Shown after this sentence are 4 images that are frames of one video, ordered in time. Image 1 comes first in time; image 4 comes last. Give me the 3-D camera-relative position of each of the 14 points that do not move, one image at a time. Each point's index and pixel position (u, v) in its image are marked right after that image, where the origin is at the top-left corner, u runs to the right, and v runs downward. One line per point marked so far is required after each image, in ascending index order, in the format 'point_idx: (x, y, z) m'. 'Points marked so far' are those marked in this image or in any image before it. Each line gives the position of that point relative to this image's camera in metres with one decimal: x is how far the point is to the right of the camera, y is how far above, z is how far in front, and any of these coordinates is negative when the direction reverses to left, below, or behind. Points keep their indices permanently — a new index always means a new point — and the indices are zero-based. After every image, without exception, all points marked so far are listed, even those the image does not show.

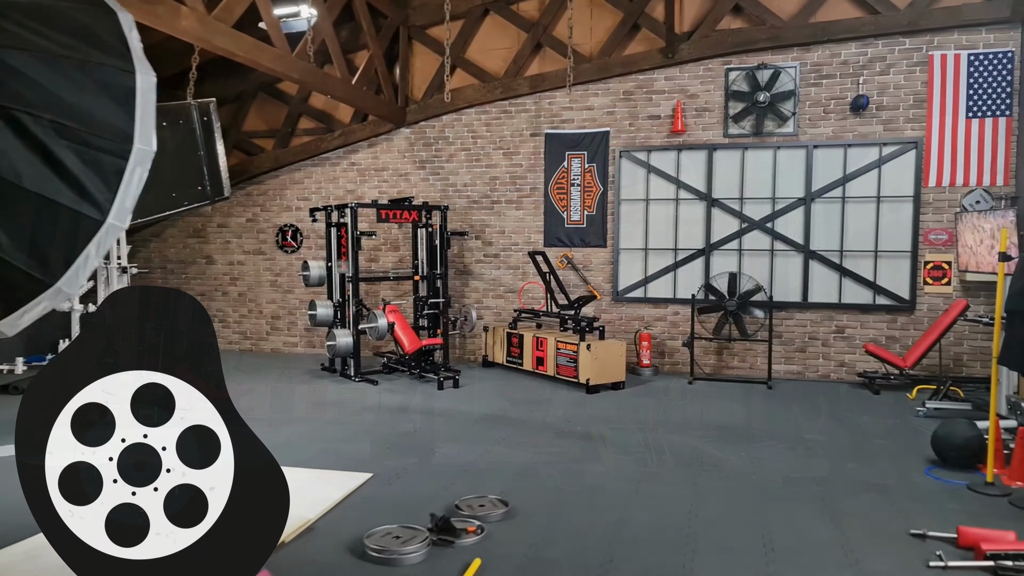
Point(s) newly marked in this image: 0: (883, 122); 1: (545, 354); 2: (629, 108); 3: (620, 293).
0: (+3.8, +1.7, +6.8) m
1: (+0.3, -0.7, +6.8) m
2: (+1.3, +2.0, +7.4) m
3: (+1.2, -0.1, +7.5) m
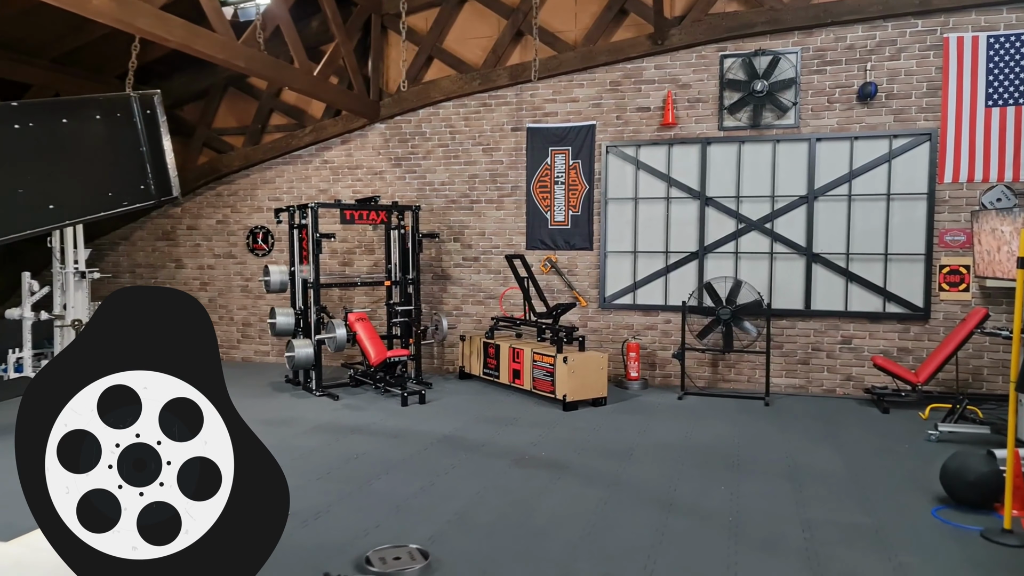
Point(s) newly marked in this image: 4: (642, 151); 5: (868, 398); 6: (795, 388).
0: (+3.5, +1.6, +6.2) m
1: (+0.1, -0.7, +6.3) m
2: (+1.1, +1.9, +6.9) m
3: (+1.0, -0.1, +7.0) m
4: (+1.3, +1.4, +6.8) m
5: (+3.4, -1.0, +6.3) m
6: (+2.8, -1.0, +6.6) m
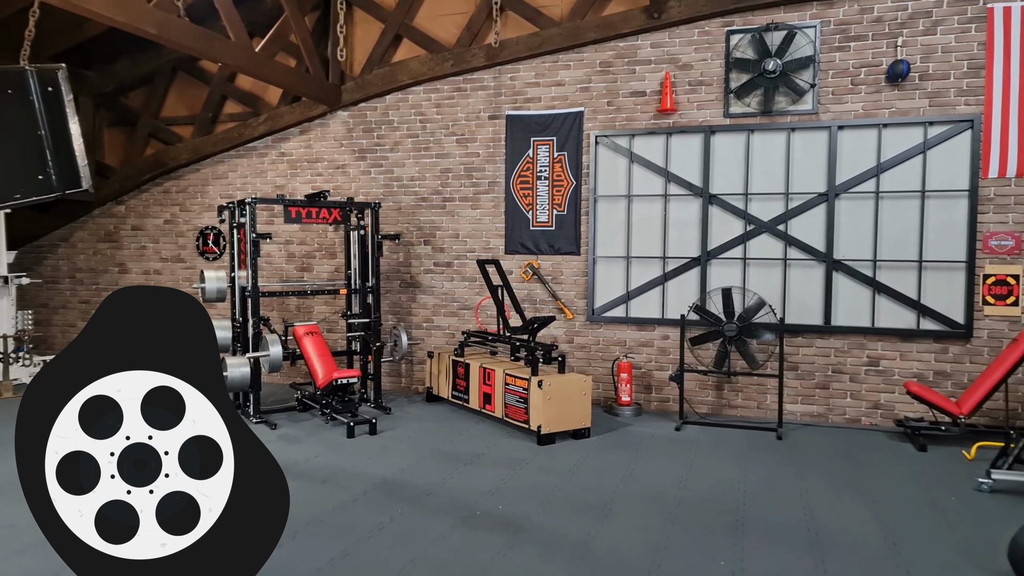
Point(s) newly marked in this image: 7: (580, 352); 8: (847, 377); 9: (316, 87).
0: (+3.3, +1.5, +5.3) m
1: (-0.2, -0.8, +5.4) m
2: (+0.8, +1.8, +6.0) m
3: (+0.8, -0.2, +6.1) m
4: (+1.1, +1.3, +6.0) m
5: (+3.1, -1.1, +5.4) m
6: (+2.5, -1.1, +5.6) m
7: (+0.6, -0.6, +6.2) m
8: (+2.8, -0.7, +5.6) m
9: (-1.8, +1.9, +6.2) m
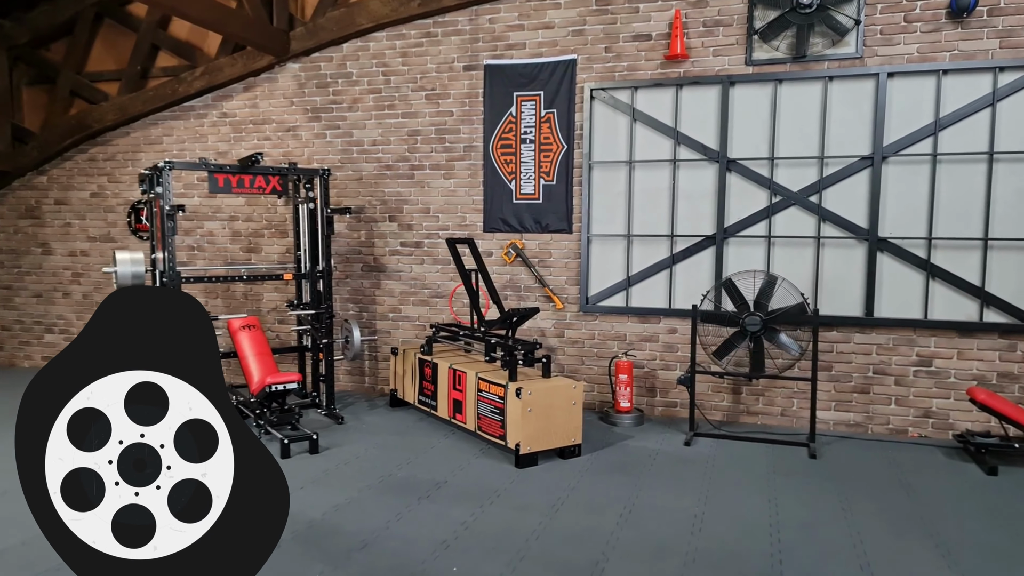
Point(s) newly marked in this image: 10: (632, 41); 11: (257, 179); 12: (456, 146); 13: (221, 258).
0: (+3.2, +1.6, +4.3) m
1: (-0.3, -0.7, +4.4) m
2: (+0.7, +2.0, +5.0) m
3: (+0.6, -0.1, +5.1) m
4: (+1.0, +1.4, +5.0) m
5: (+2.9, -1.0, +4.4) m
6: (+2.4, -1.0, +4.7) m
7: (+0.5, -0.5, +5.2) m
8: (+2.6, -0.6, +4.6) m
9: (-2.0, +2.0, +5.2) m
10: (+0.9, +1.8, +4.9) m
11: (-1.8, +0.8, +4.7) m
12: (-0.4, +1.2, +5.4) m
13: (-2.6, +0.3, +6.0) m
